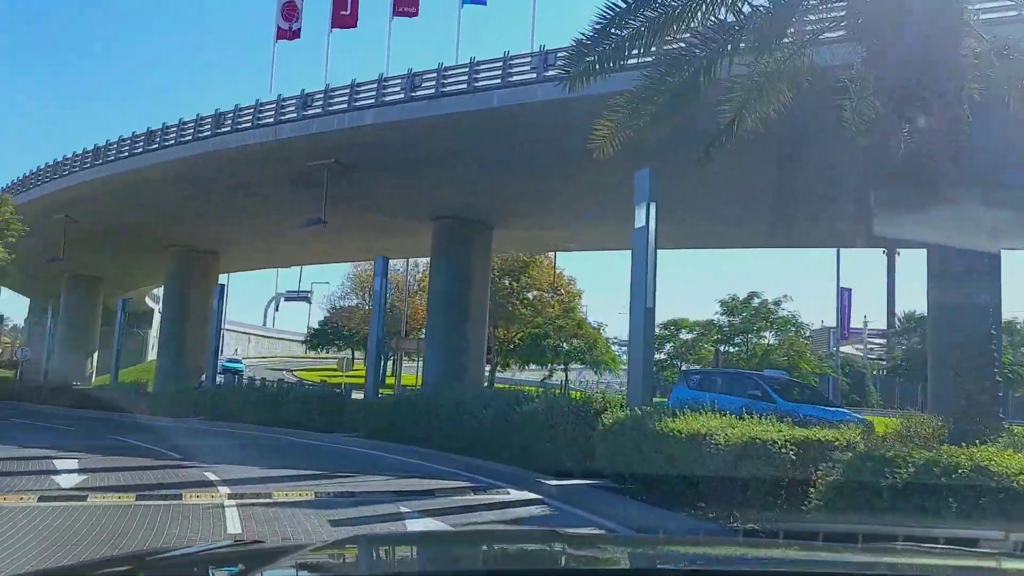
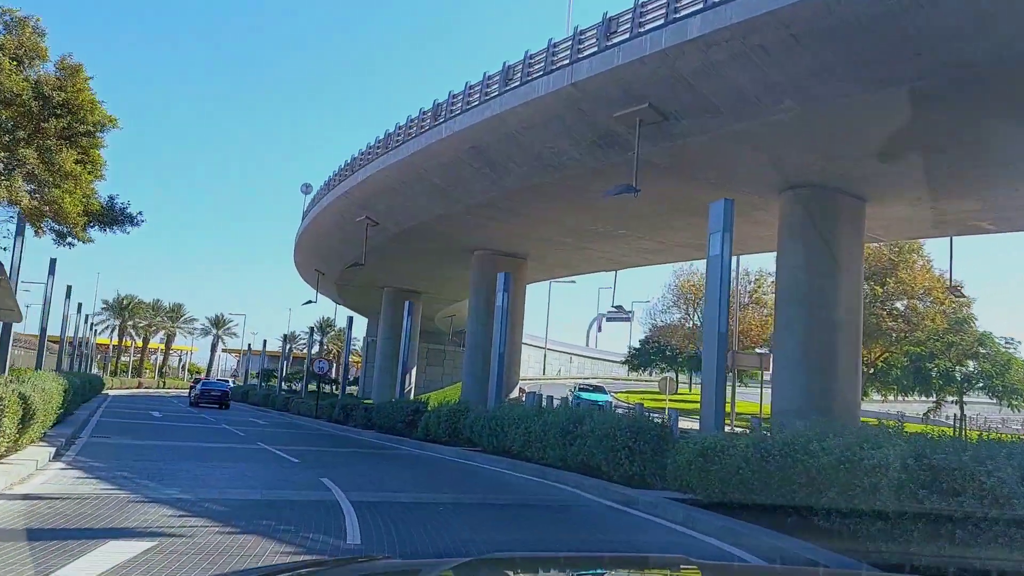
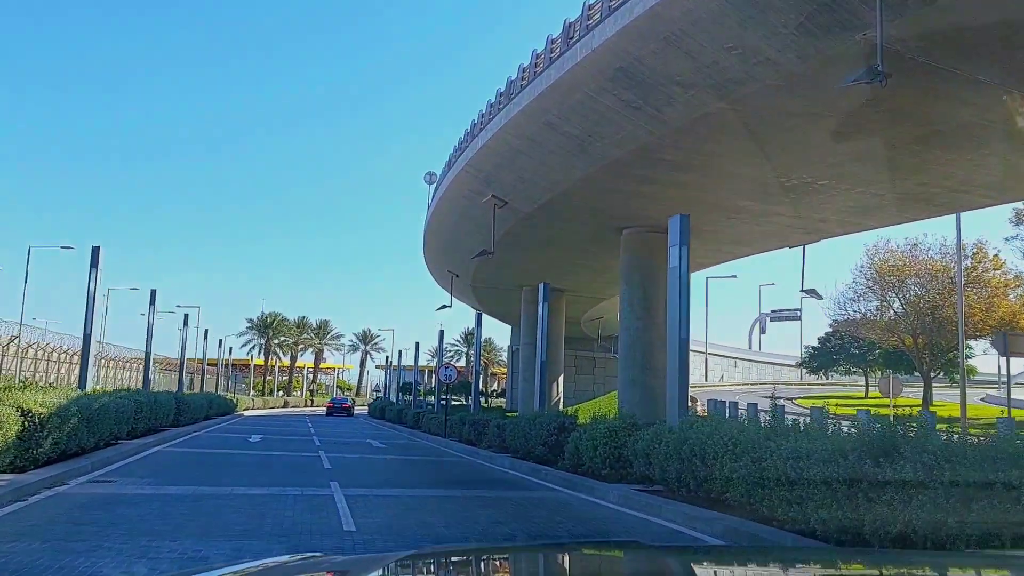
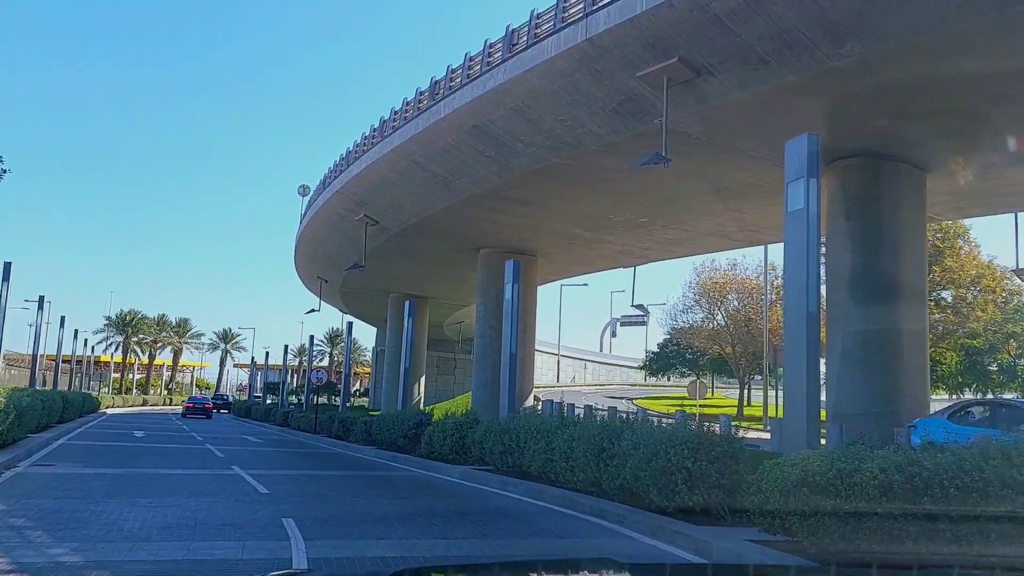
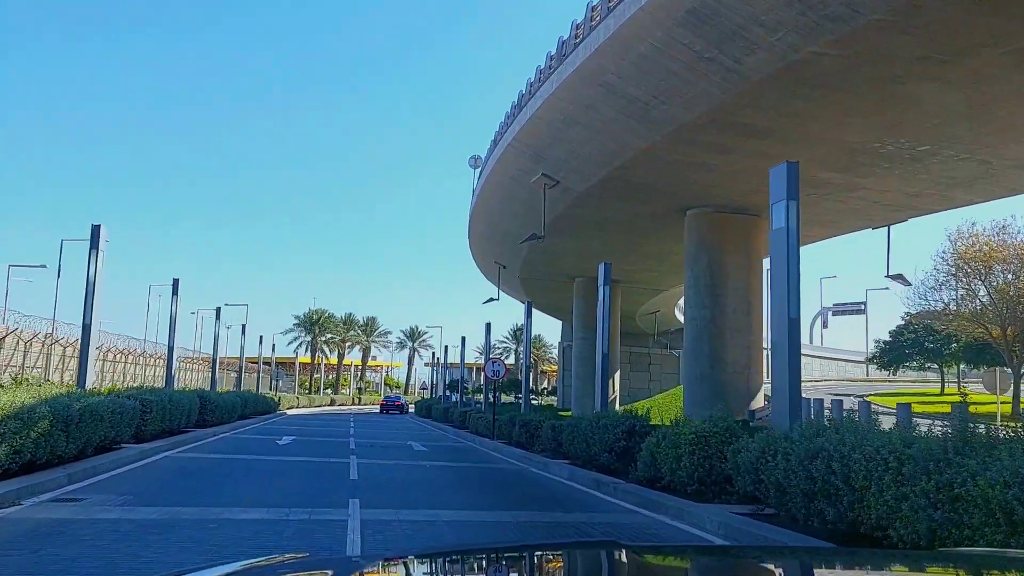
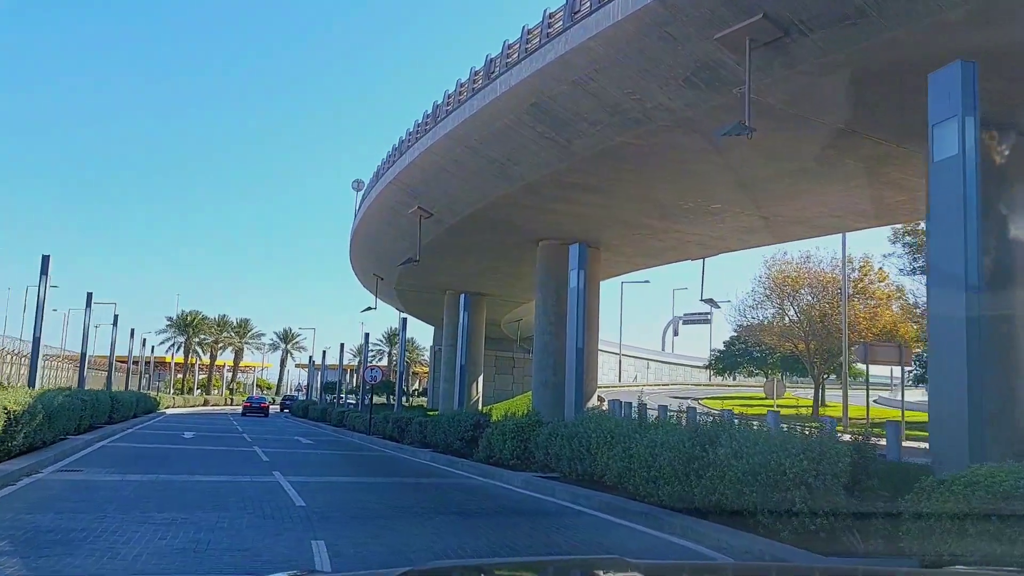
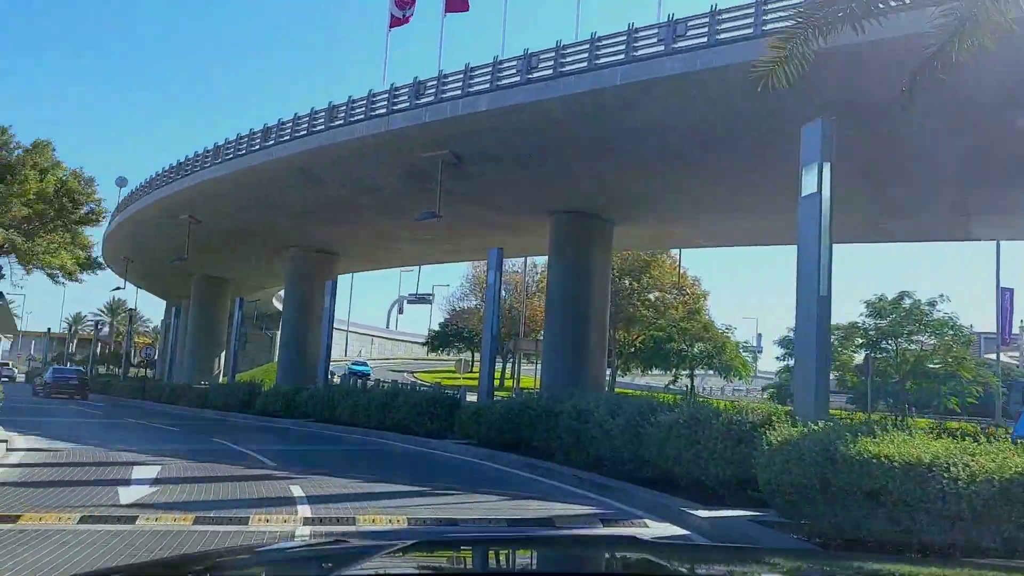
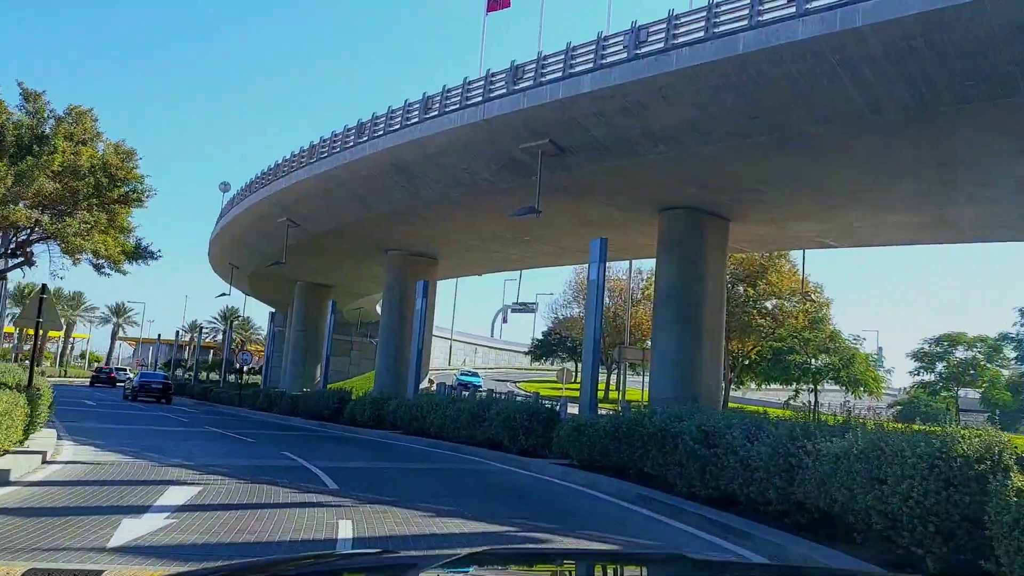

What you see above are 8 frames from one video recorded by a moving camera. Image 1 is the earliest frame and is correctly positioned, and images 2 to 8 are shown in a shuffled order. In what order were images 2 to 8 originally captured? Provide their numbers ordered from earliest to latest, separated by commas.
7, 8, 2, 4, 6, 3, 5
